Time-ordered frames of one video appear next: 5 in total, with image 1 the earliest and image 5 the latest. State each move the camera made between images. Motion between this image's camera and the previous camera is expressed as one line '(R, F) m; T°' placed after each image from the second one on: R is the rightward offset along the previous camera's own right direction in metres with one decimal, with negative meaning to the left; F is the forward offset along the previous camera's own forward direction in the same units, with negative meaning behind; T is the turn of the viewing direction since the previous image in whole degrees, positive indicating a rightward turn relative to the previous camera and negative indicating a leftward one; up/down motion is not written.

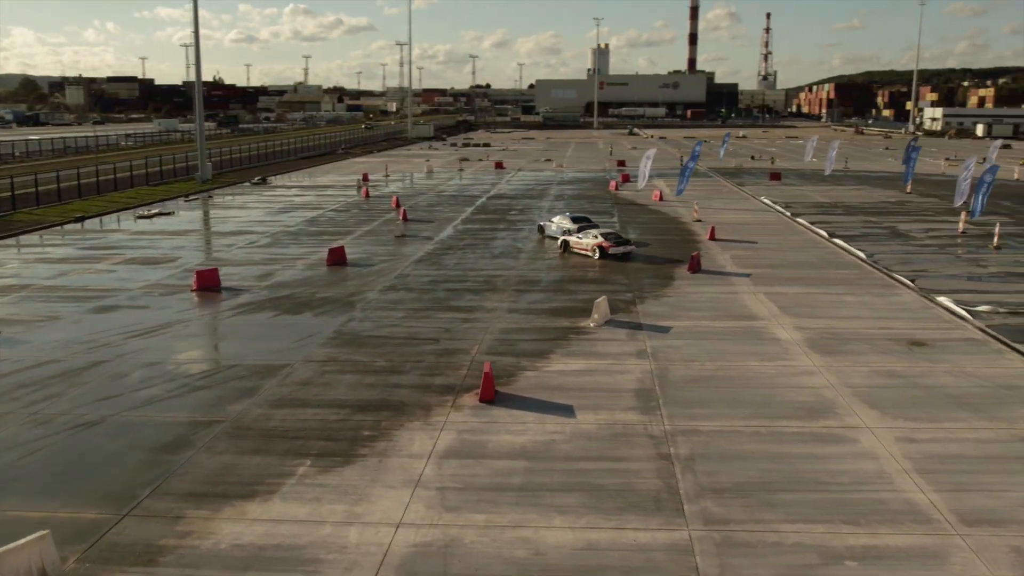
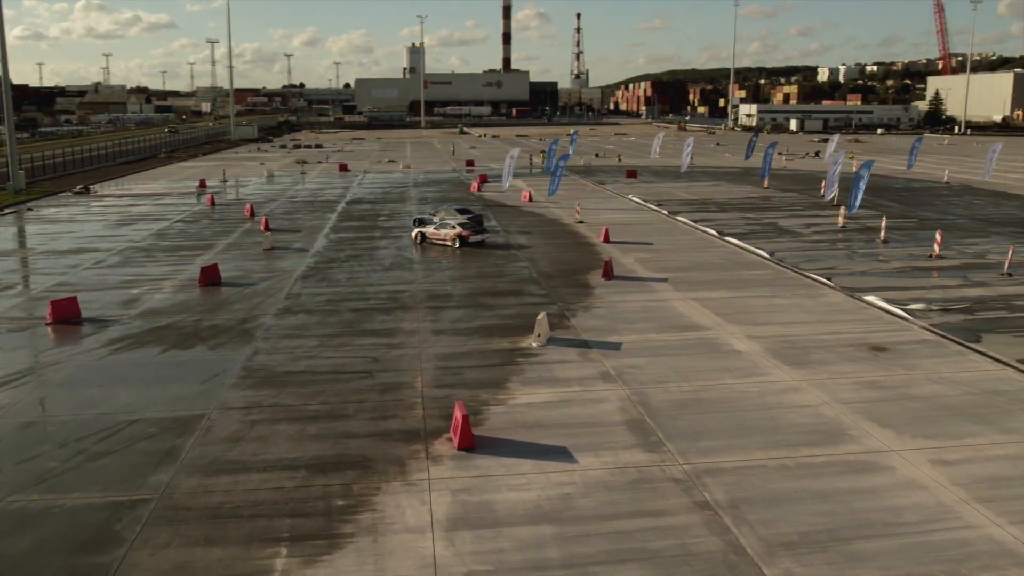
(-2.3, +2.6) m; +11°
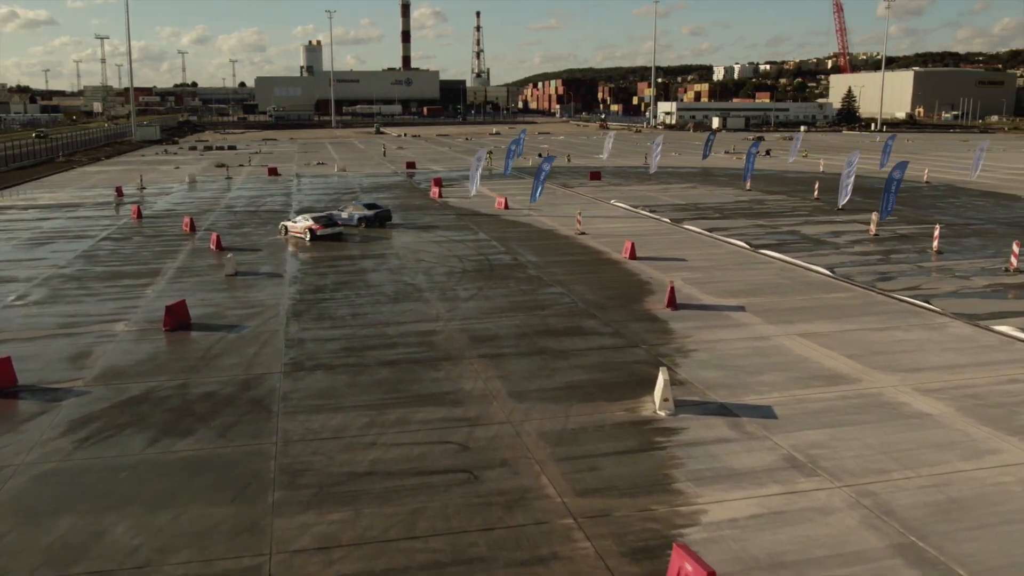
(-3.4, +5.3) m; +6°
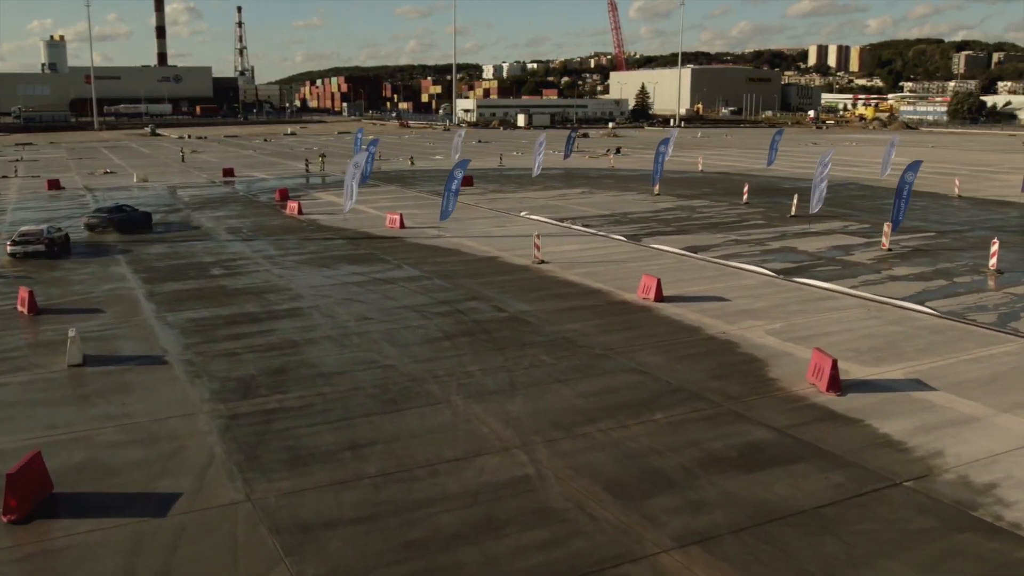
(-4.4, +9.2) m; +13°
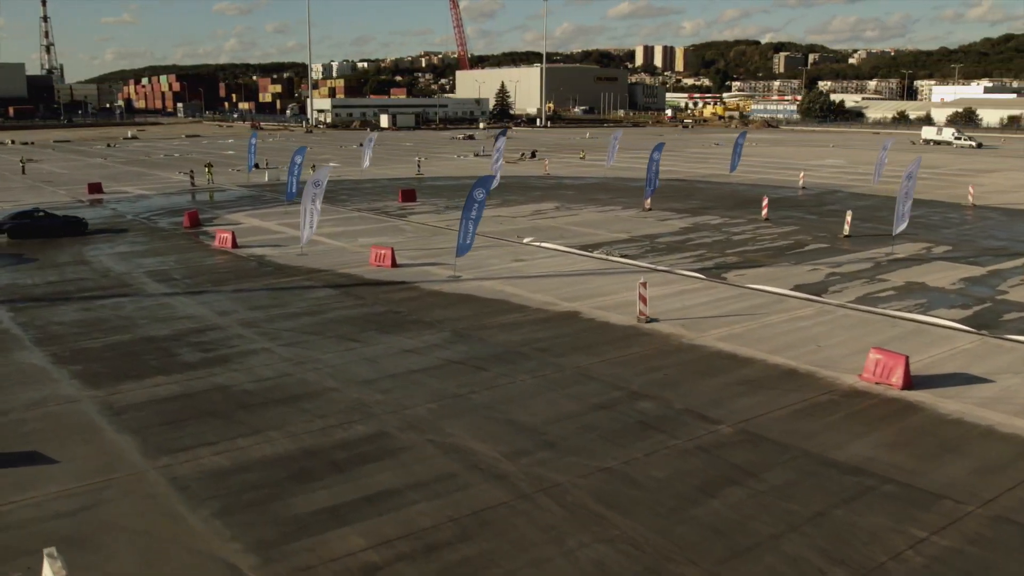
(-5.1, +7.8) m; +10°
